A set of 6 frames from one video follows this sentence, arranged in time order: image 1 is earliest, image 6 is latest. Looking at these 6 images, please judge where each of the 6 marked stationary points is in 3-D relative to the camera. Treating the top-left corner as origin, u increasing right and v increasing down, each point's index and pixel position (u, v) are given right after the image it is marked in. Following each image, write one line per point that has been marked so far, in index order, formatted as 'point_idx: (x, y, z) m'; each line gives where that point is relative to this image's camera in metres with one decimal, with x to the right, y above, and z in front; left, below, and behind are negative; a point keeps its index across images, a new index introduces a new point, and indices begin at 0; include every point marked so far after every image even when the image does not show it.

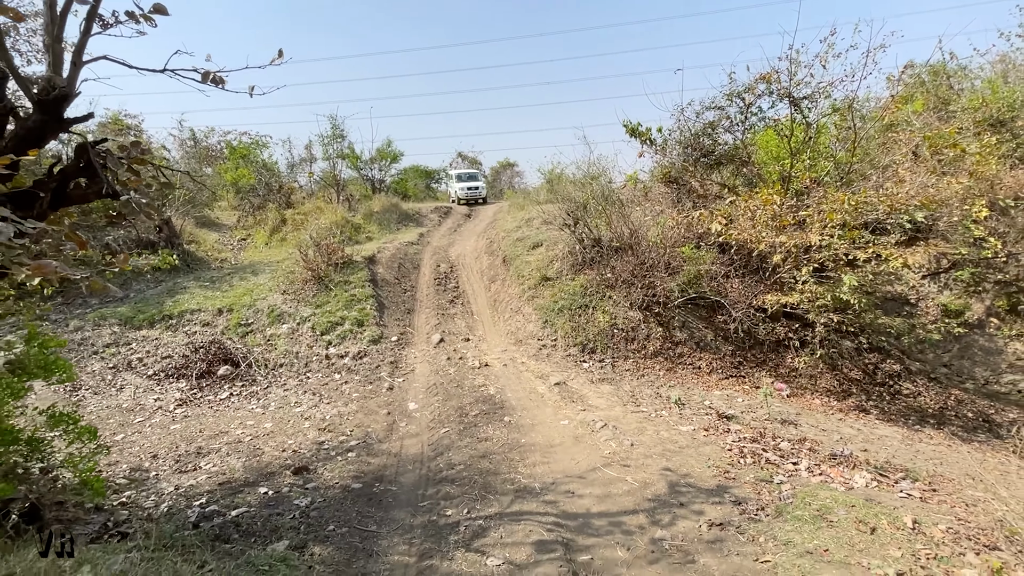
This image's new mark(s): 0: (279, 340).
0: (-4.2, -0.9, +8.7) m
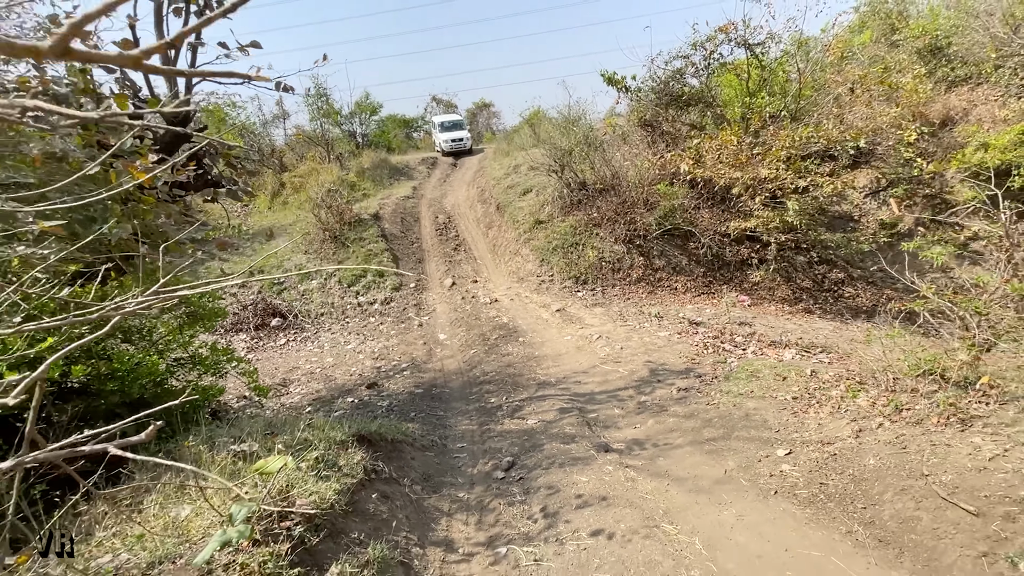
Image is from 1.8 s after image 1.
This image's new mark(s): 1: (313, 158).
0: (-4.1, -0.1, +10.0) m
1: (-7.6, +5.0, +18.4) m
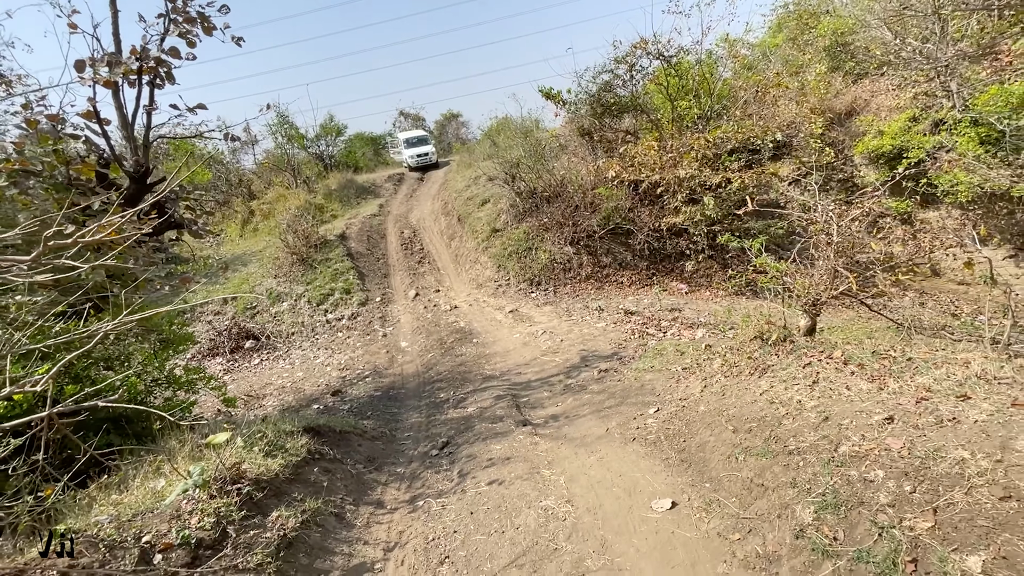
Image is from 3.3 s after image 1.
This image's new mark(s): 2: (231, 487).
0: (-5.0, -0.6, +10.6) m
1: (-9.1, +4.1, +19.0) m
2: (-1.6, -1.1, +2.8) m
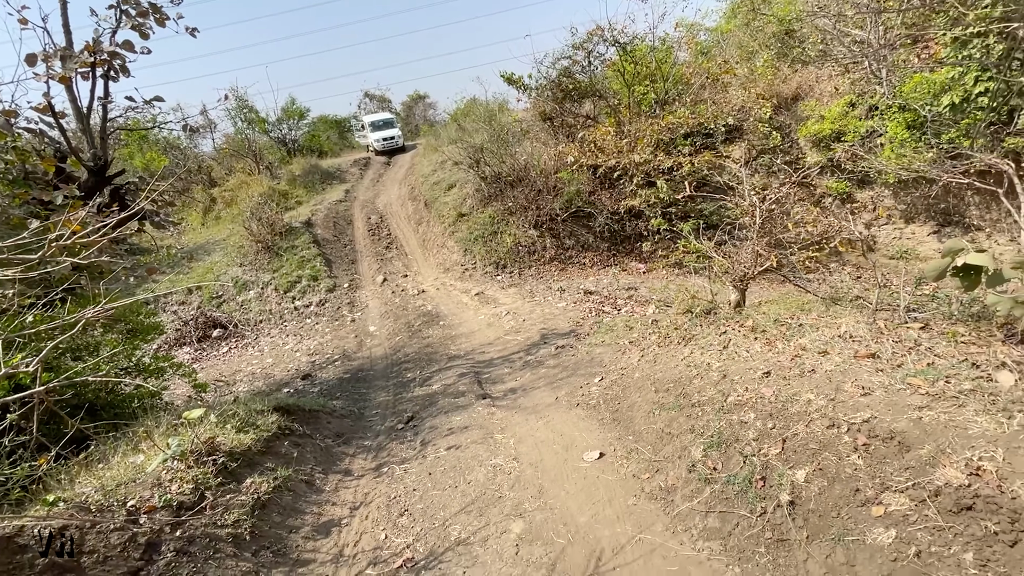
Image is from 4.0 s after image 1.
0: (-5.7, -0.3, +10.7) m
1: (-10.4, +4.6, +18.6) m
2: (-1.9, -1.1, +3.1) m
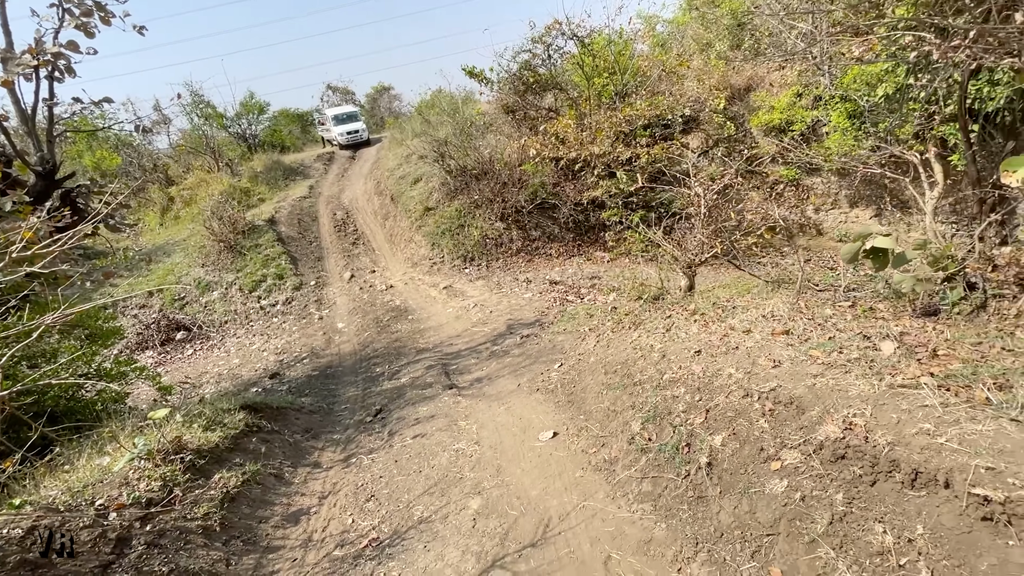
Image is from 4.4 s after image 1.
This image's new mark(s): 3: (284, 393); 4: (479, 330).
0: (-6.4, -0.3, +10.5) m
1: (-11.7, +4.5, +18.1) m
2: (-2.2, -1.1, +3.1) m
3: (-3.0, -1.4, +6.3) m
4: (-0.5, -0.7, +7.5) m
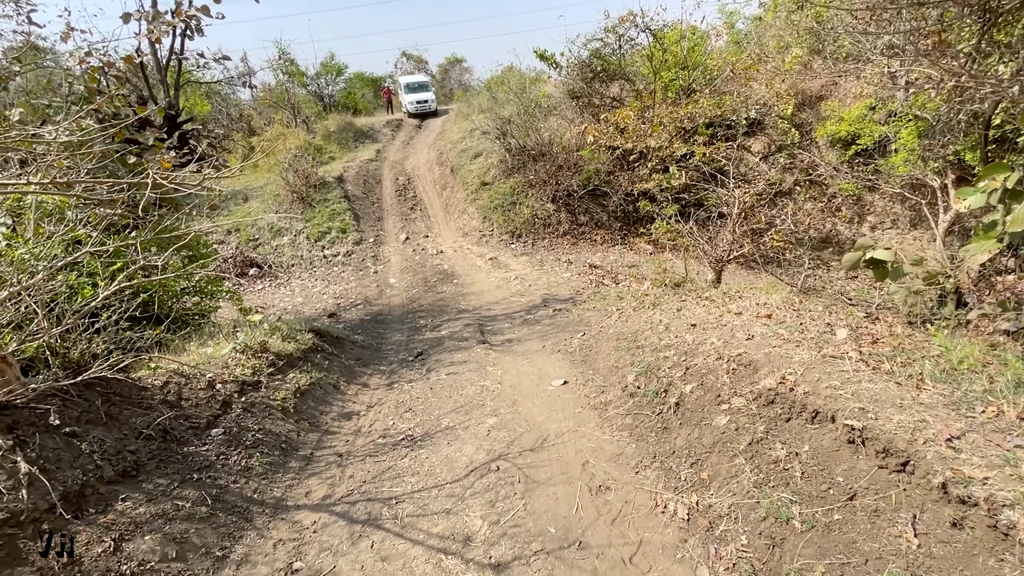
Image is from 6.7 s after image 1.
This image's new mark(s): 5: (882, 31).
0: (-5.4, +1.0, +11.6) m
1: (-9.3, +6.7, +19.4) m
2: (-2.0, -0.5, +3.9) m
3: (-2.6, -0.6, +7.2) m
4: (+0.1, -0.2, +8.1) m
5: (+4.2, +3.0, +5.6) m
